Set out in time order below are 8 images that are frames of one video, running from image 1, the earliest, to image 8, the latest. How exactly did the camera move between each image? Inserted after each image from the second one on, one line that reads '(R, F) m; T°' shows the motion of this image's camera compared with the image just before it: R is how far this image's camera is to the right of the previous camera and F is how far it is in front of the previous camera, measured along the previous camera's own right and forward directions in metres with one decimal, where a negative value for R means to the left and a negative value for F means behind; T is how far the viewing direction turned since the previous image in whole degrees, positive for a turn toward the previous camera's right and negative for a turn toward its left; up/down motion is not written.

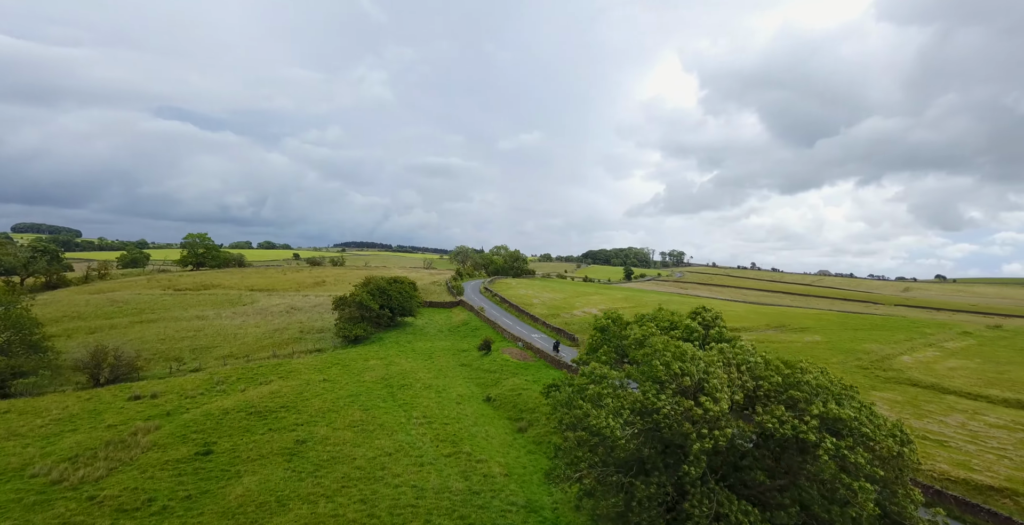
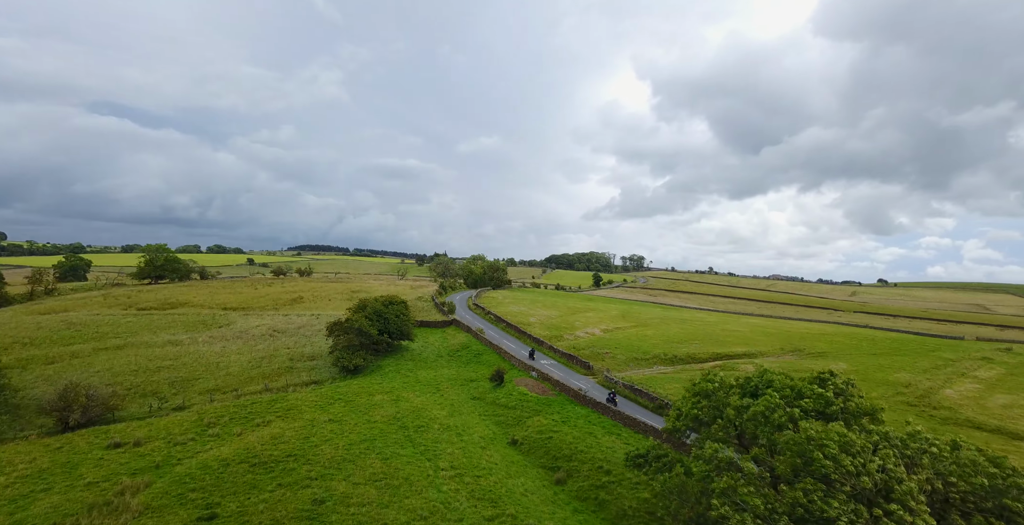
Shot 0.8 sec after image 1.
(-3.0, +1.5) m; +4°
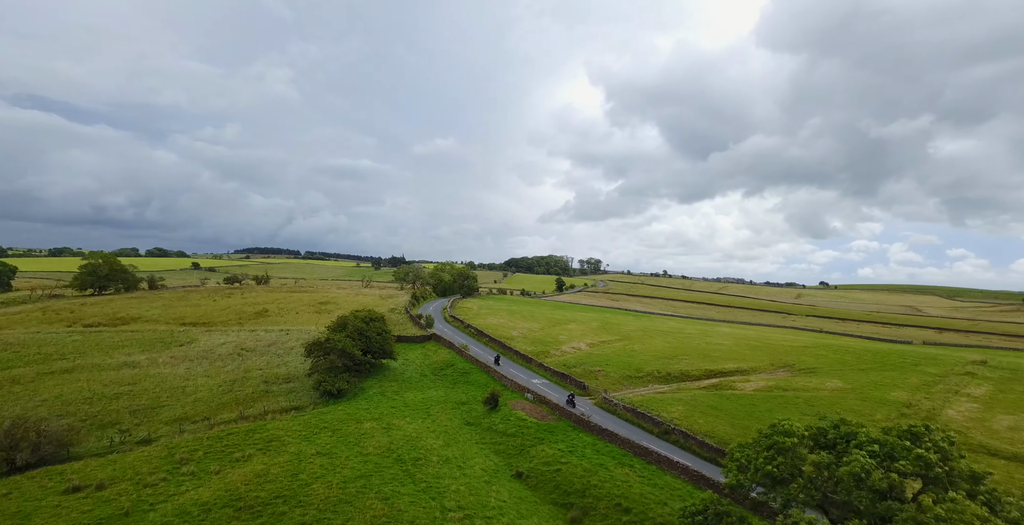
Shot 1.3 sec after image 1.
(-2.1, +0.9) m; +4°
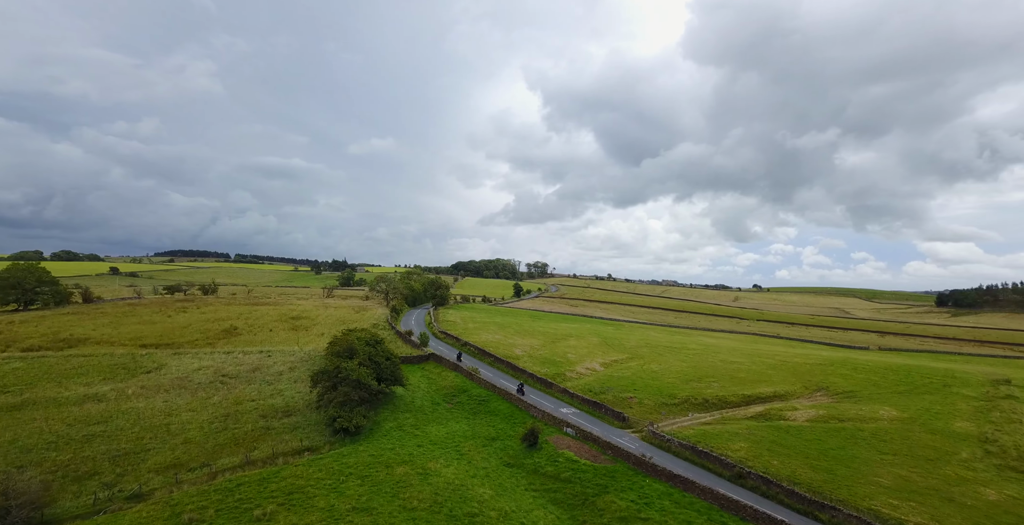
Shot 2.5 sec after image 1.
(-5.3, +2.3) m; +5°
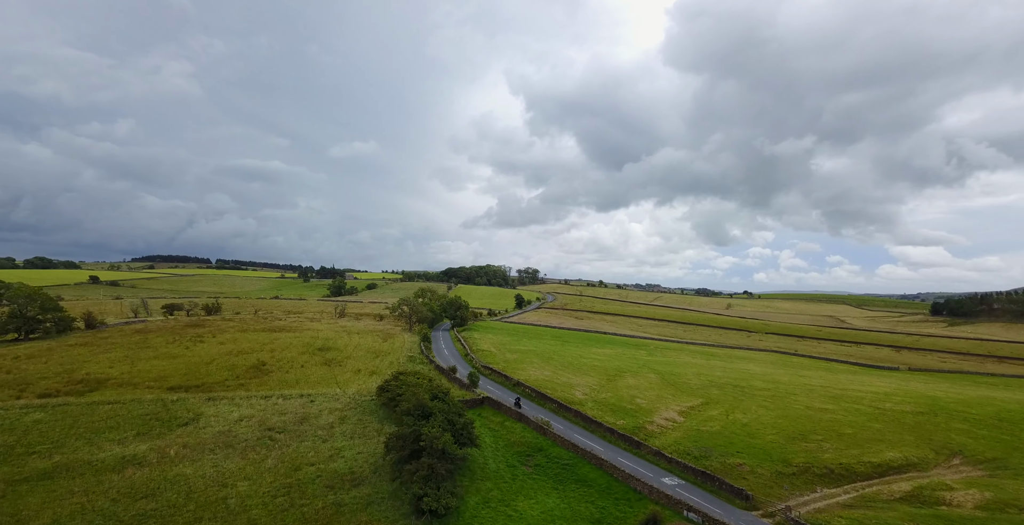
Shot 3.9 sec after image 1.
(-6.5, +3.3) m; 0°
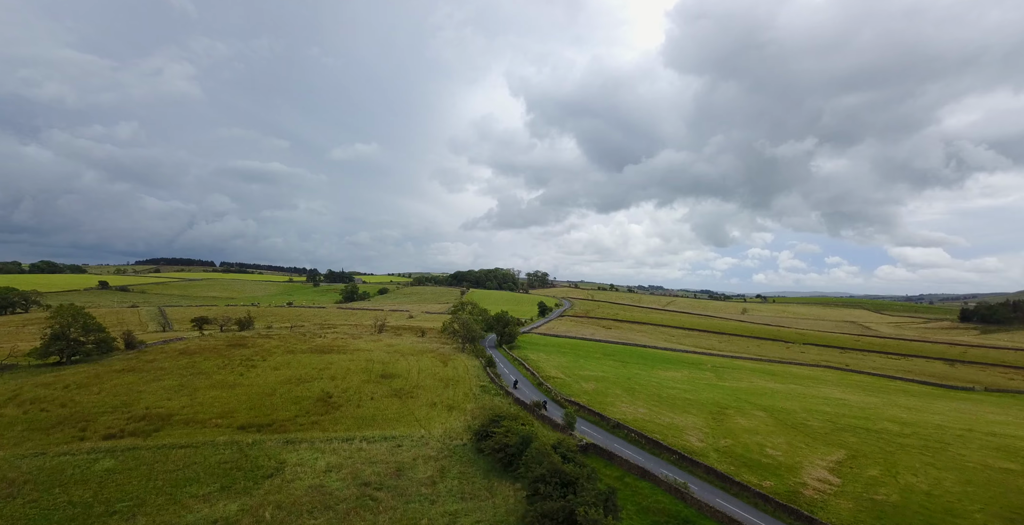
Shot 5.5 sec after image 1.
(-8.5, +4.5) m; -2°
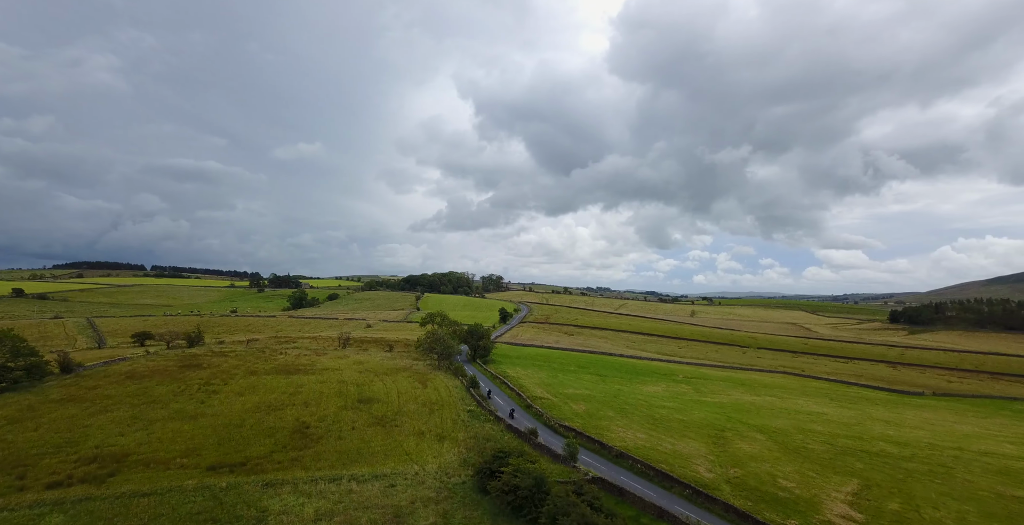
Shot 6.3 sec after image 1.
(-3.9, +3.0) m; +5°
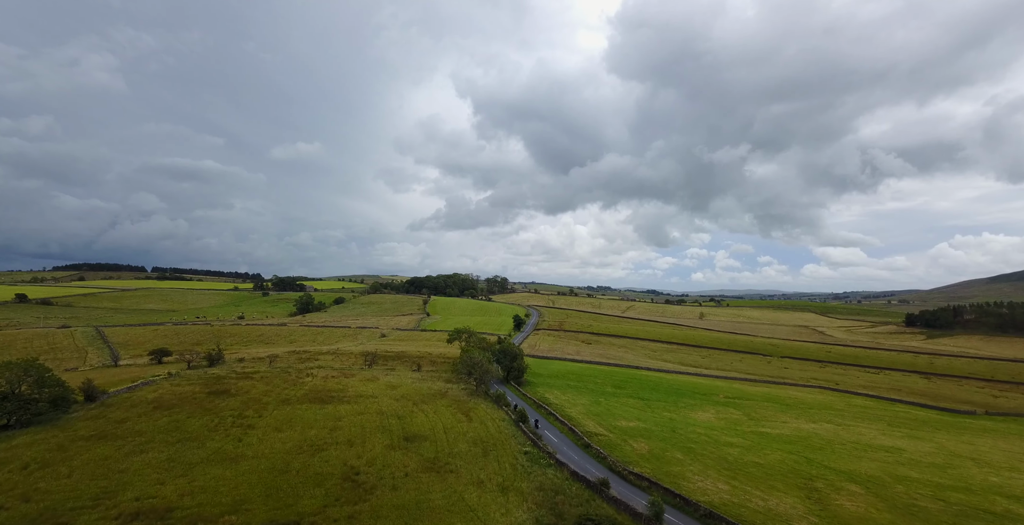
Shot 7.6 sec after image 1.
(-6.2, +4.1) m; -1°
